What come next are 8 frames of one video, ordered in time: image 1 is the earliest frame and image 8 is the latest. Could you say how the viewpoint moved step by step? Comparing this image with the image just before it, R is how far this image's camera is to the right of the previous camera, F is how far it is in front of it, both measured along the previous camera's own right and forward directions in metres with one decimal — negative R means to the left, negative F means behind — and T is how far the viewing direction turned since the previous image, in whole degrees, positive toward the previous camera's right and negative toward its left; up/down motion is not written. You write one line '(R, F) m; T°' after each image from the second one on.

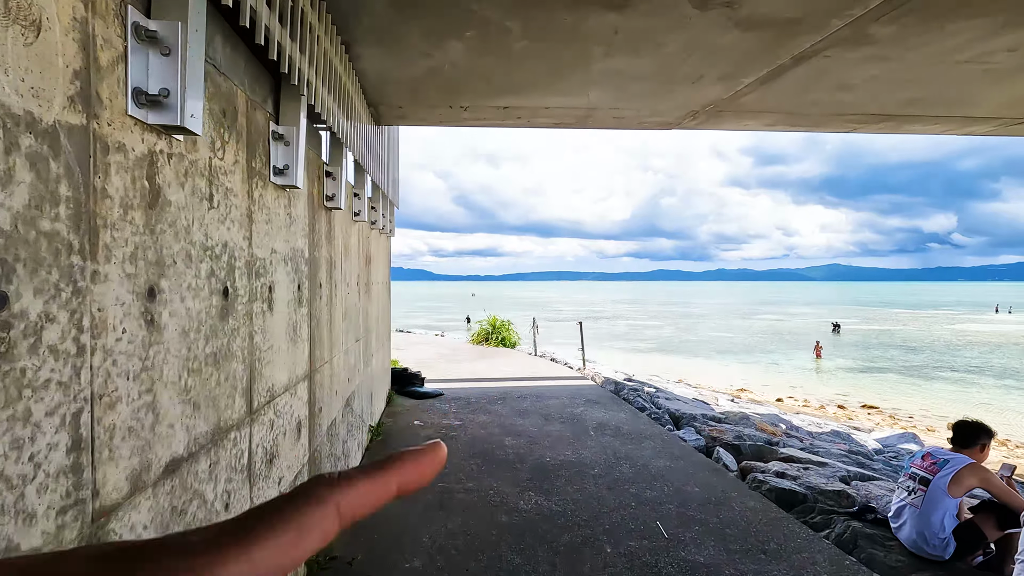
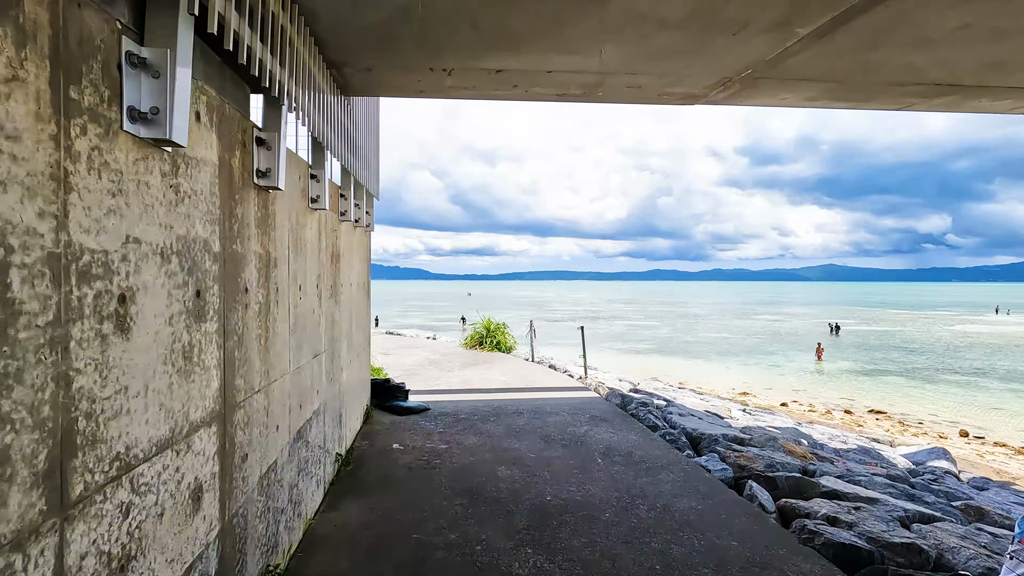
(0.0, +0.9) m; 0°
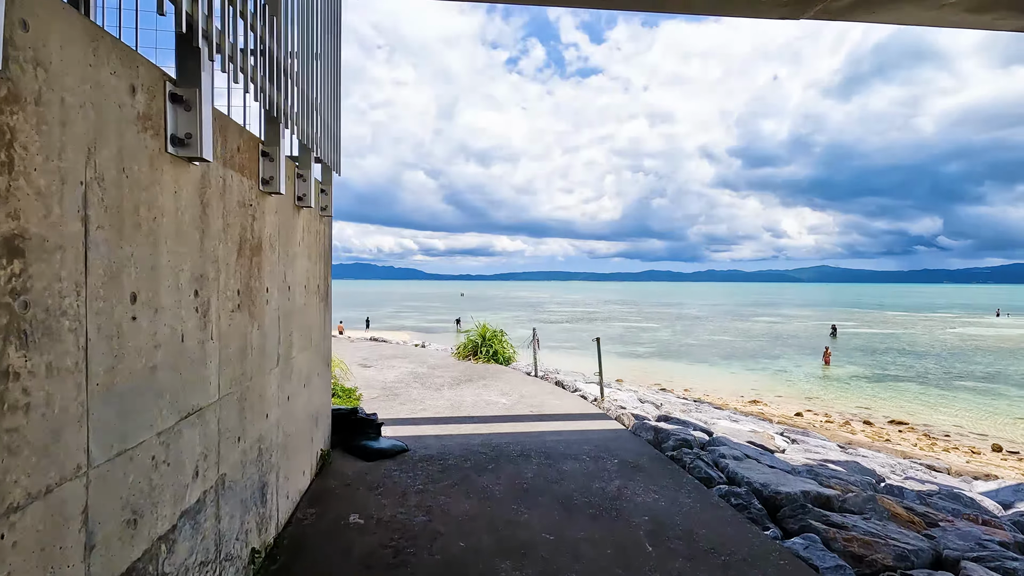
(-0.1, +1.6) m; +1°
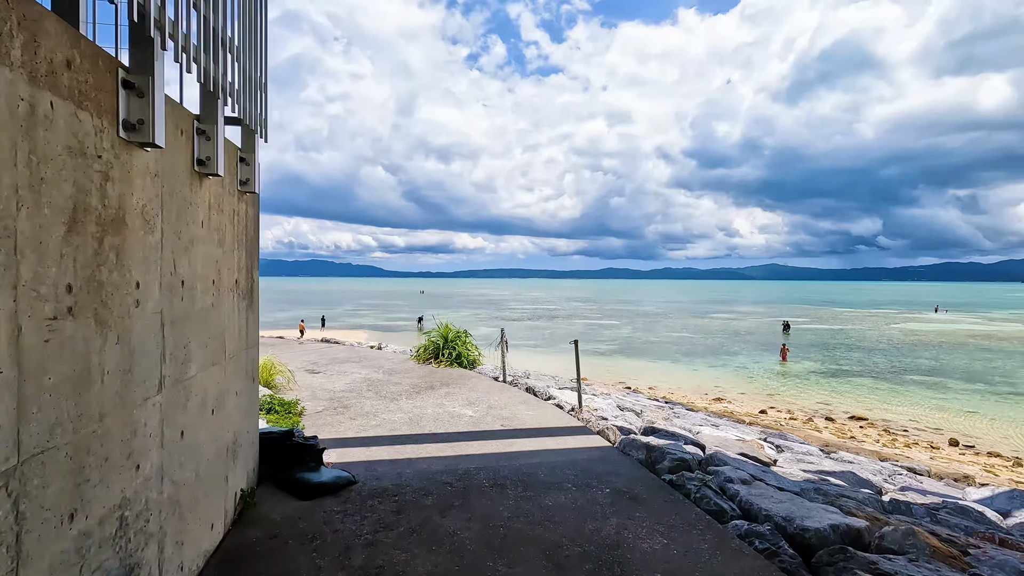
(-0.1, +0.9) m; +4°
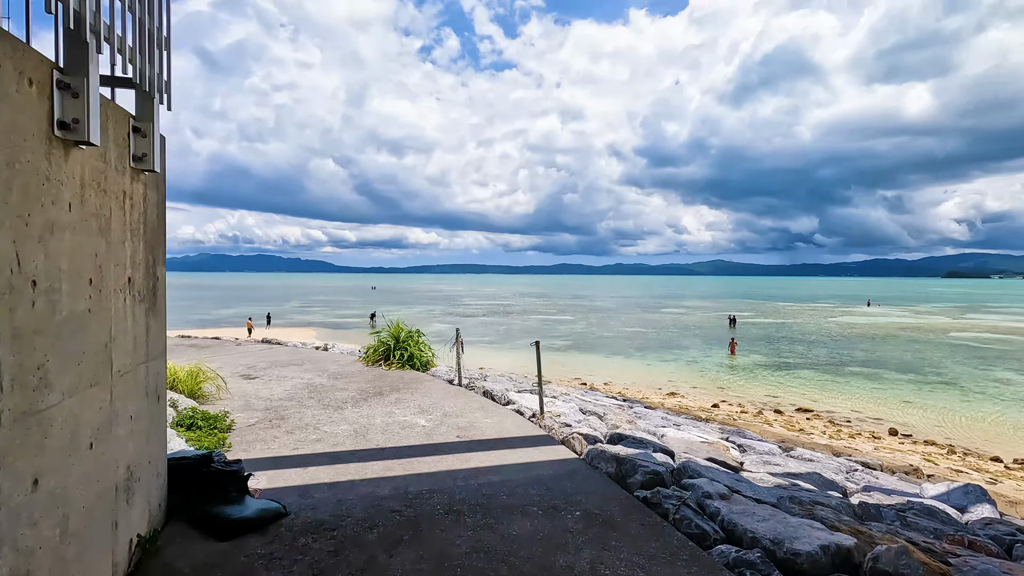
(0.0, +0.5) m; +5°
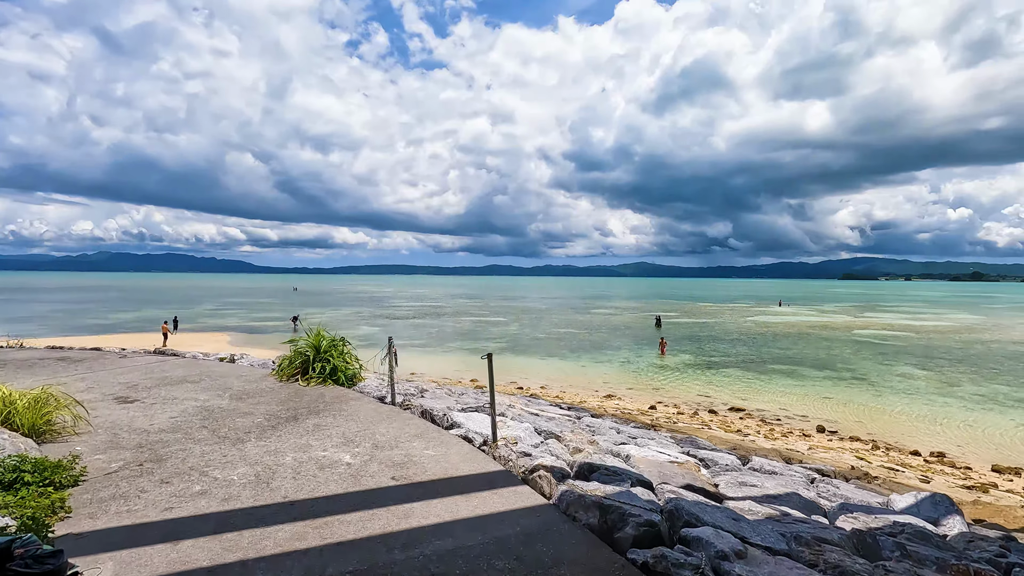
(-0.2, +1.1) m; +7°
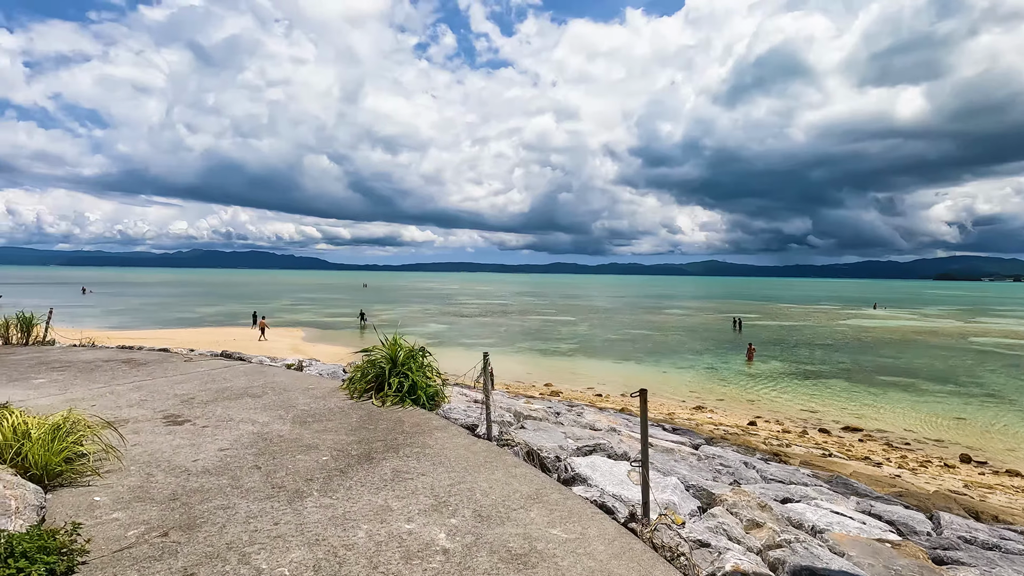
(-0.7, +1.6) m; -7°
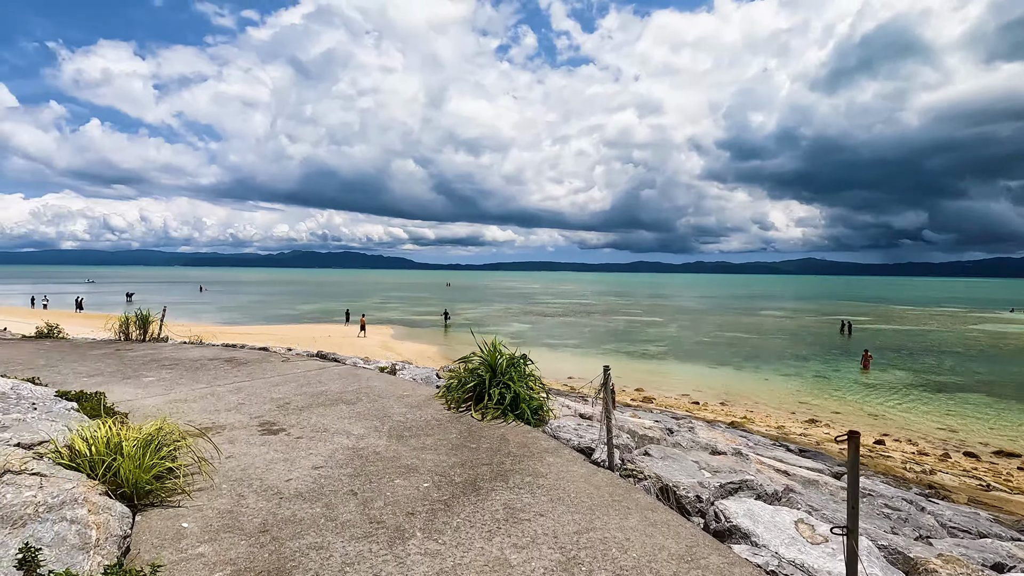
(-0.4, +0.8) m; -9°
